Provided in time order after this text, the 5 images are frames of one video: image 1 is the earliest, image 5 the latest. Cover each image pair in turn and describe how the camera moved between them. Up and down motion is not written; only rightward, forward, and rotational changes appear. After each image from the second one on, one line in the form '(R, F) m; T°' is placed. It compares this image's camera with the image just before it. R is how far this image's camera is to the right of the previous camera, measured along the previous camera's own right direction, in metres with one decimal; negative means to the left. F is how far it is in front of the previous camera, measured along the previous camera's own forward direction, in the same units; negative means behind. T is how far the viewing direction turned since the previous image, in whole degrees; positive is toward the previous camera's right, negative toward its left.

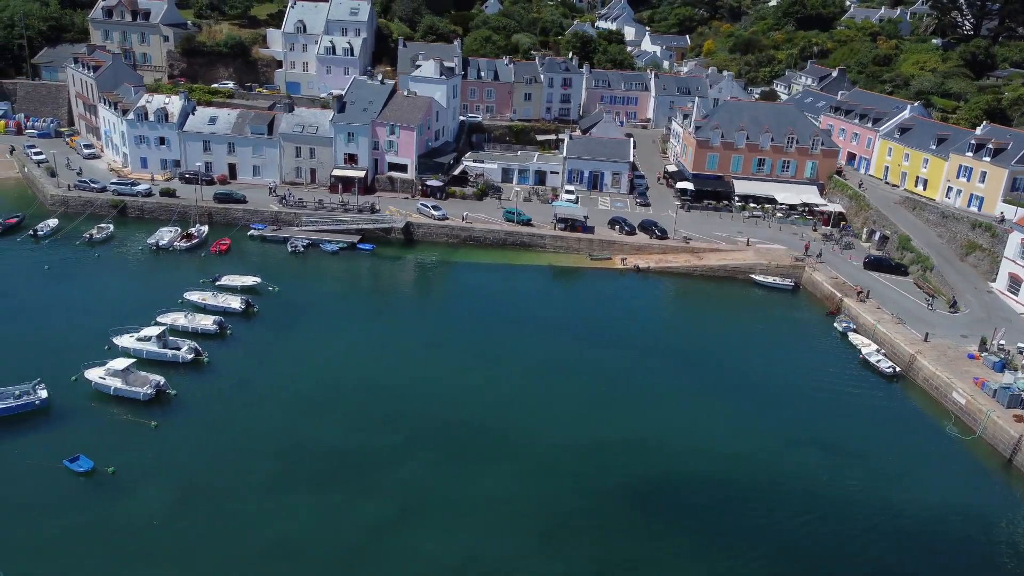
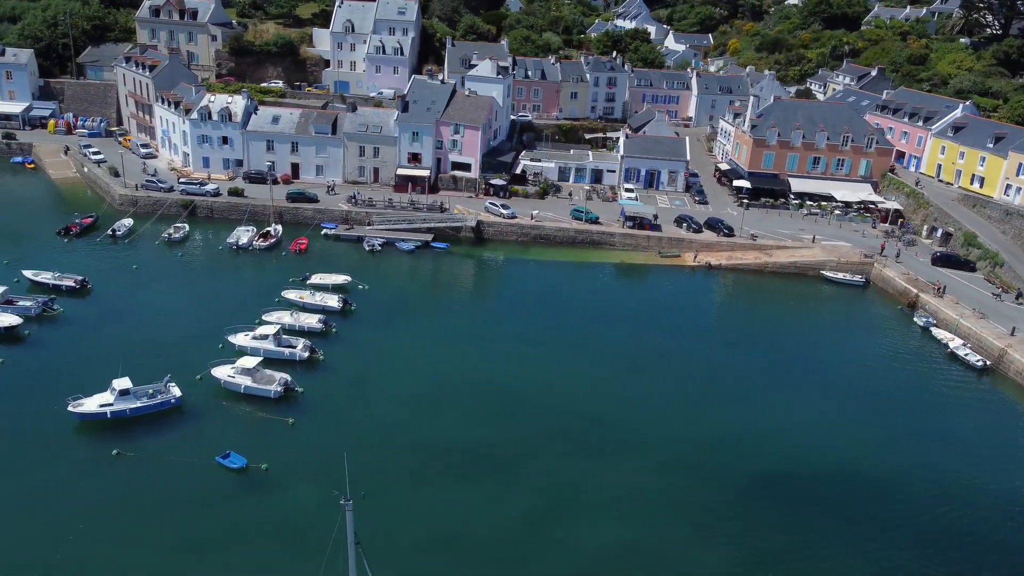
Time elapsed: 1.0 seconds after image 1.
(-4.9, -0.5) m; +1°
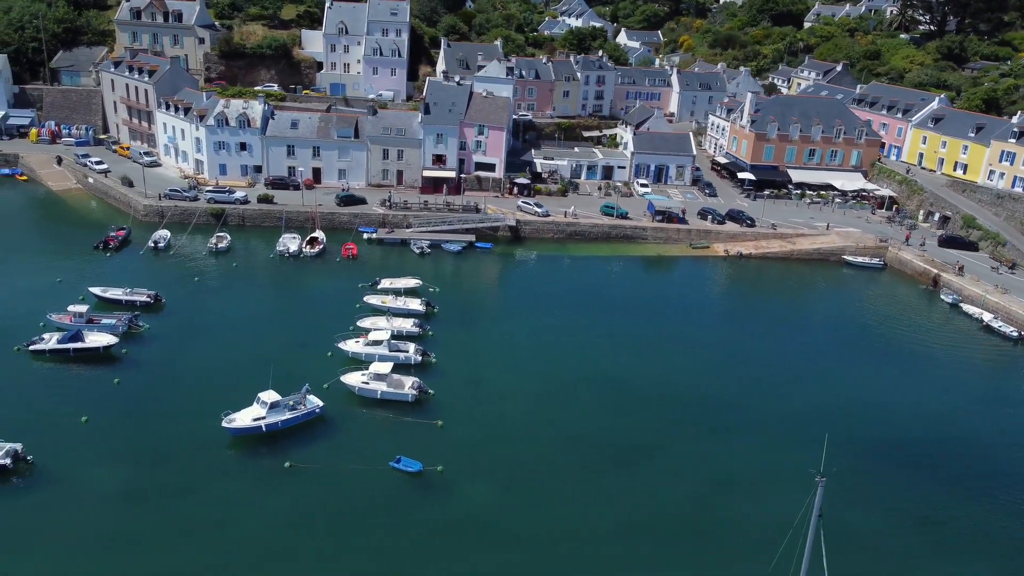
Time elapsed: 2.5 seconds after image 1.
(-8.2, -0.7) m; +7°
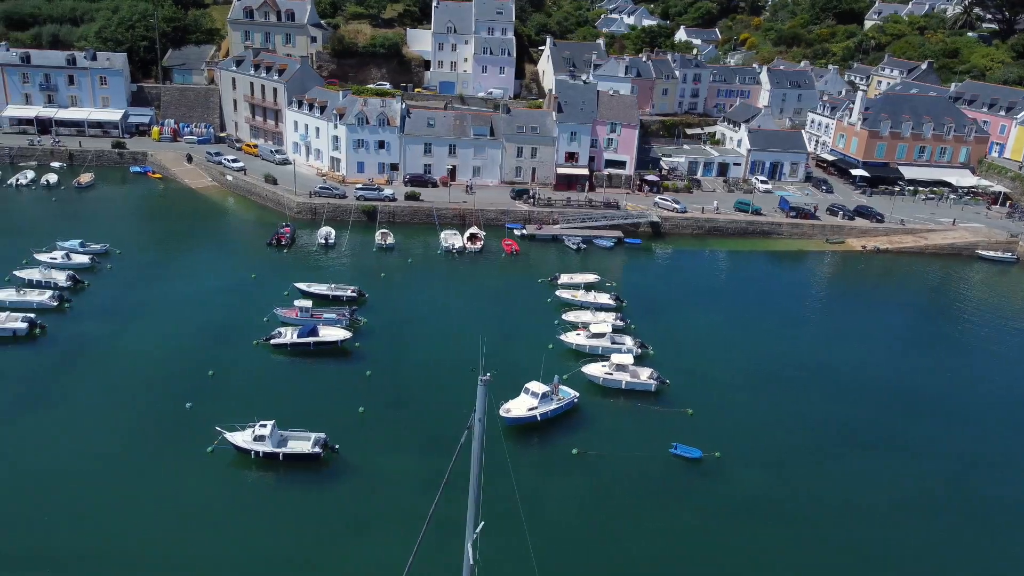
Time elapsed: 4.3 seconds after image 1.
(-9.4, -1.1) m; +1°
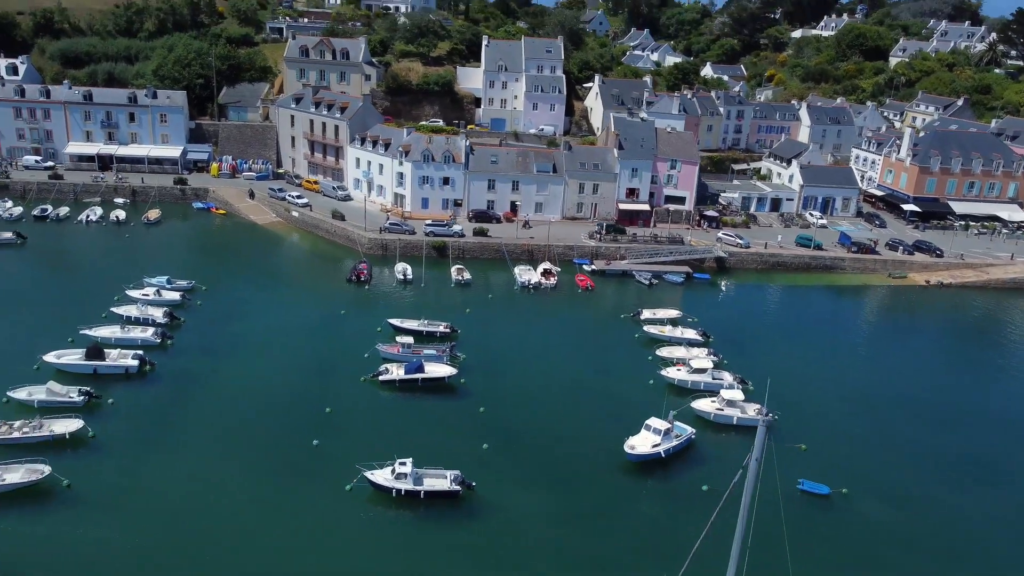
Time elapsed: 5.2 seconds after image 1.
(-4.4, -0.4) m; 0°
